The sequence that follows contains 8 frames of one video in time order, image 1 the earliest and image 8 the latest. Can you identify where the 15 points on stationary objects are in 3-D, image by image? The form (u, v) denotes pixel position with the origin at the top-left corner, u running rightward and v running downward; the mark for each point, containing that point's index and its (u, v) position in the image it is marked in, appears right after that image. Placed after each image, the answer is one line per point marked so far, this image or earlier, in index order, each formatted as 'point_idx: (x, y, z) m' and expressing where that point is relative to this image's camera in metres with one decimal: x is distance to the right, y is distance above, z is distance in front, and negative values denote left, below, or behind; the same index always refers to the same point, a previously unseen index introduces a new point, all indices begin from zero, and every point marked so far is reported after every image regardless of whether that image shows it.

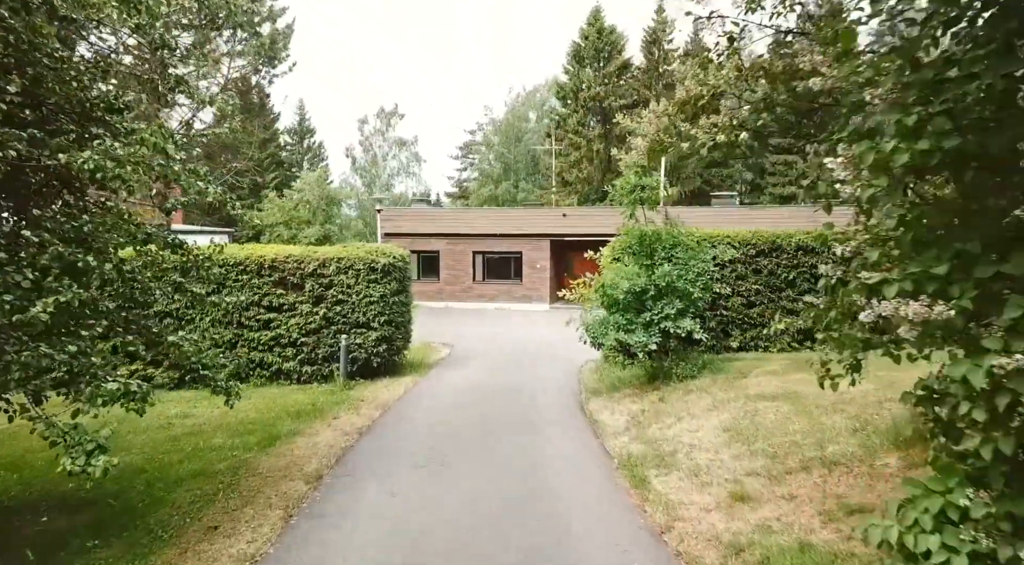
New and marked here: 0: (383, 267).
0: (-2.1, +0.2, +11.6) m
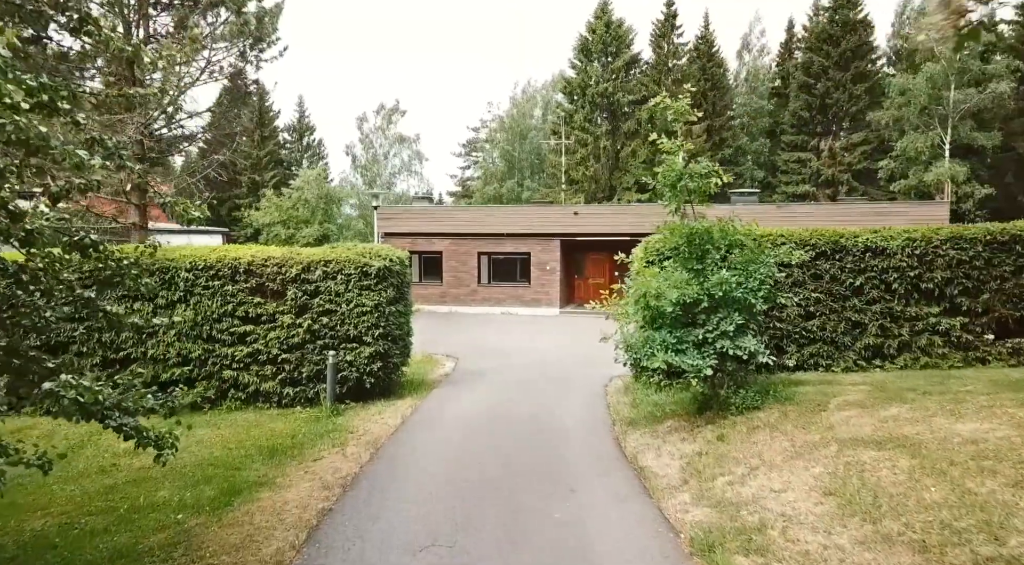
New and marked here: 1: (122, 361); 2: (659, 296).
0: (-1.8, +0.1, +10.0) m
1: (-5.2, -1.1, +9.8) m
2: (+1.5, -0.2, +7.3) m
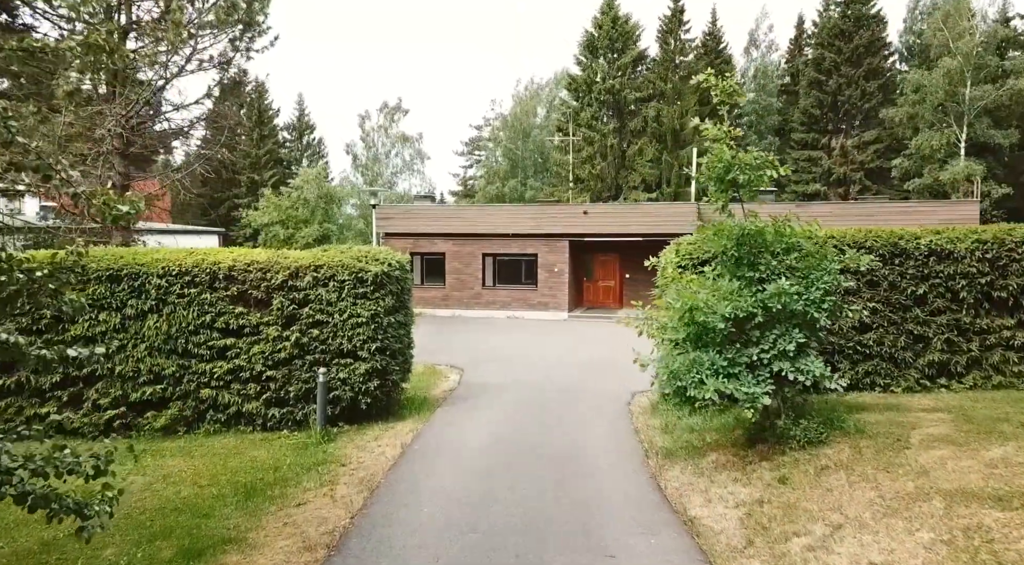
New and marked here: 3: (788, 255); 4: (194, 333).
0: (-1.7, +0.1, +8.9) m
1: (-5.1, -1.2, +8.7) m
2: (+1.7, -0.2, +6.2) m
3: (+2.4, +0.2, +6.4) m
4: (-3.8, -0.6, +8.7) m
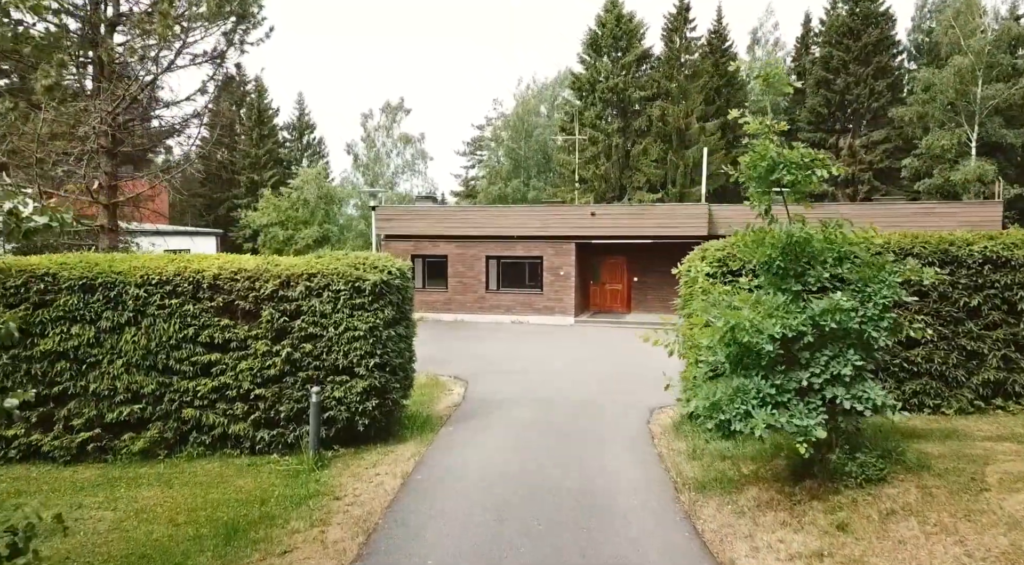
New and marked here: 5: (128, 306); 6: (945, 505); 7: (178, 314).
0: (-1.6, -0.1, +8.1) m
1: (-4.9, -1.3, +7.9) m
2: (+1.8, -0.3, +5.4) m
3: (+2.6, +0.1, +5.7) m
4: (-3.7, -0.7, +8.0) m
5: (-4.2, -0.3, +7.9) m
6: (+2.9, -1.5, +4.9) m
7: (-3.7, -0.3, +8.0) m
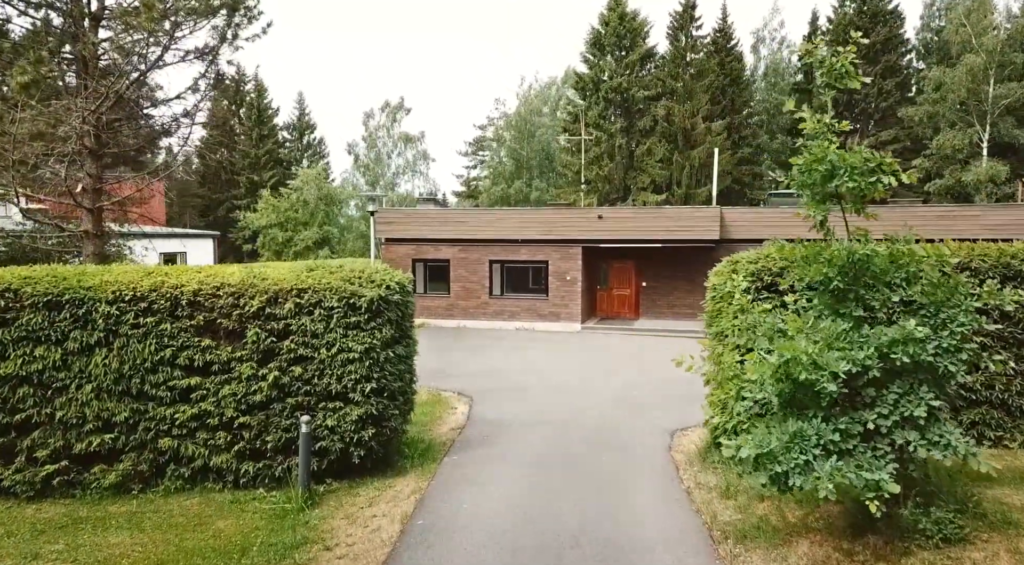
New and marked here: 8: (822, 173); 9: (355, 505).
0: (-1.4, -0.2, +7.3) m
1: (-4.8, -1.4, +7.2) m
2: (+1.9, -0.5, +4.7) m
3: (+2.7, 0.0, +4.9) m
4: (-3.6, -0.9, +7.2) m
5: (-4.1, -0.4, +7.1) m
6: (+3.0, -1.6, +4.1) m
7: (-3.5, -0.5, +7.2) m
8: (+2.4, +0.8, +5.7) m
9: (-1.5, -2.1, +6.7) m
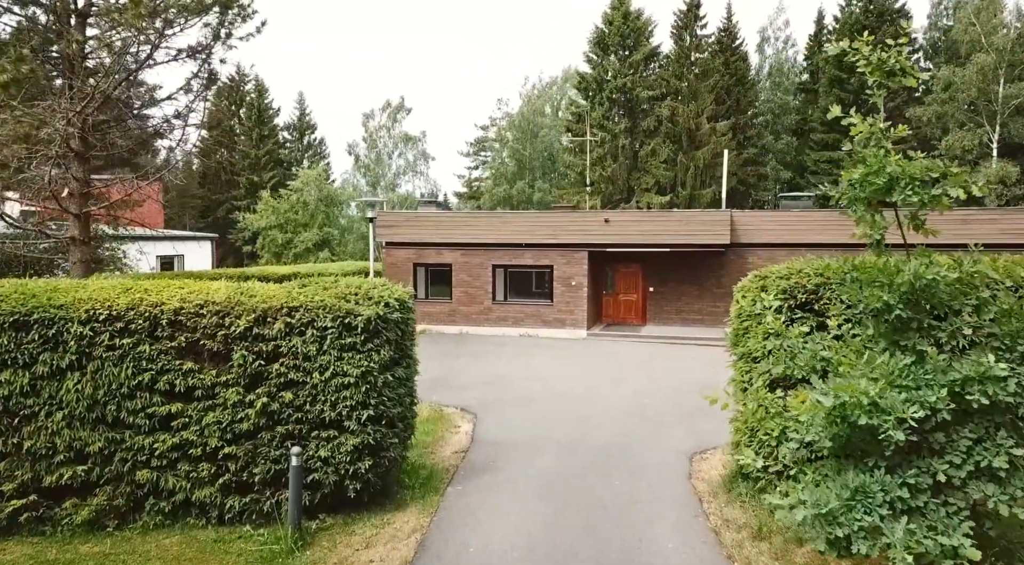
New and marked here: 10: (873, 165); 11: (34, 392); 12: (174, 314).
0: (-1.3, -0.4, +6.7) m
1: (-4.7, -1.6, +6.6) m
2: (+2.0, -0.7, +4.0) m
3: (+2.8, -0.2, +4.3) m
4: (-3.5, -1.0, +6.6) m
5: (-4.0, -0.6, +6.5) m
6: (+3.1, -1.8, +3.5) m
7: (-3.5, -0.7, +6.6) m
8: (+2.4, +0.7, +5.1) m
9: (-1.4, -2.2, +6.1) m
10: (+2.4, +0.8, +5.0) m
11: (-4.3, -1.0, +6.5) m
12: (-3.1, -0.3, +6.7) m
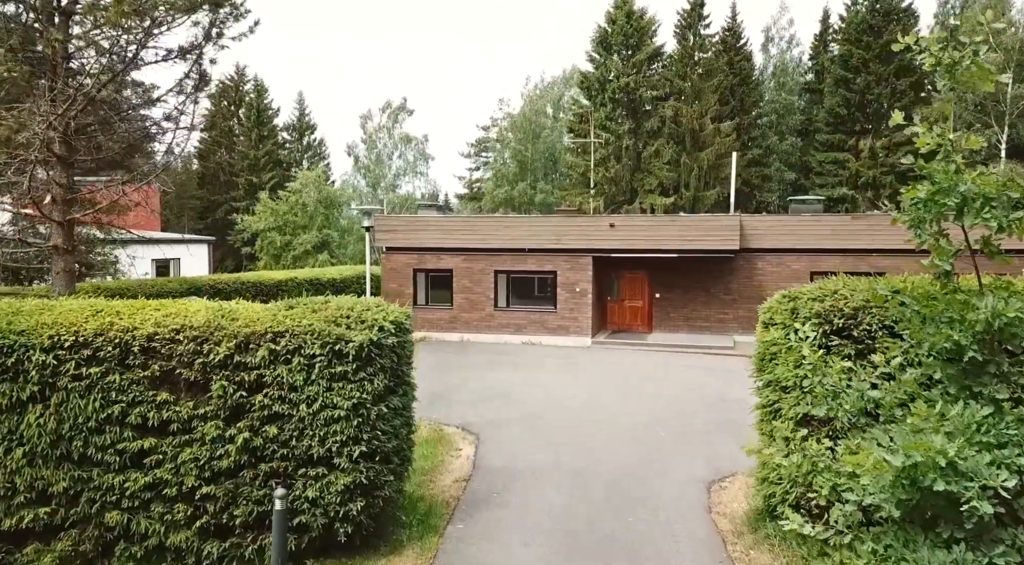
0: (-1.3, -0.6, +6.1) m
1: (-4.7, -1.8, +5.9) m
2: (+2.0, -0.9, +3.4) m
3: (+2.8, -0.4, +3.7) m
4: (-3.4, -1.2, +6.0) m
5: (-3.9, -0.8, +5.9) m
6: (+3.2, -2.0, +2.9) m
7: (-3.4, -0.9, +6.0) m
8: (+2.5, +0.5, +4.4) m
9: (-1.3, -2.4, +5.5) m
10: (+2.4, +0.6, +4.4) m
11: (-4.2, -1.2, +5.9) m
12: (-3.0, -0.5, +6.1) m
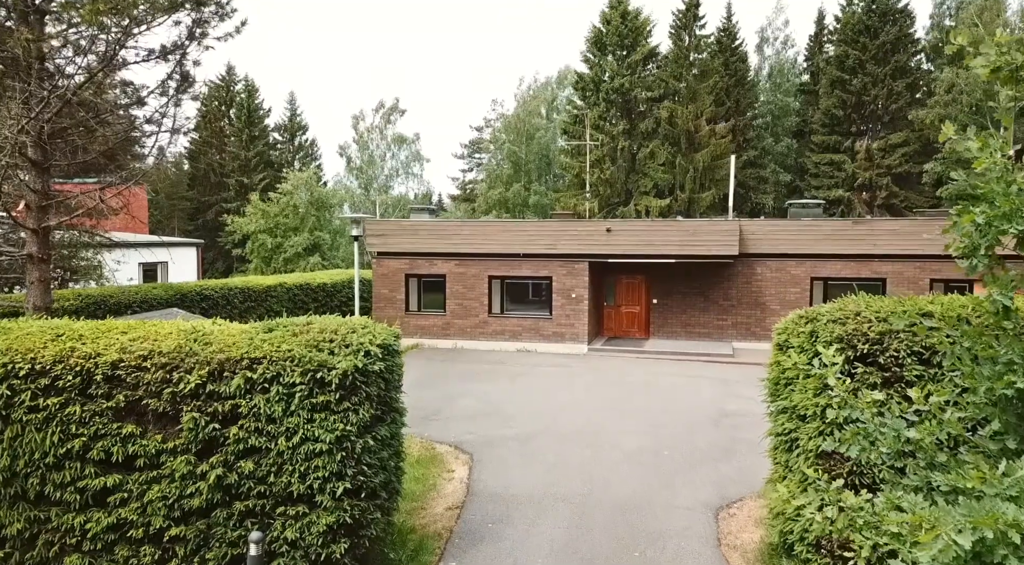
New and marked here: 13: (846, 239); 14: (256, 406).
0: (-1.3, -0.7, +5.6) m
1: (-4.7, -1.9, +5.4) m
2: (+2.0, -1.0, +3.0) m
3: (+2.8, -0.5, +3.2) m
4: (-3.4, -1.4, +5.5) m
5: (-3.9, -0.9, +5.4) m
6: (+3.2, -2.2, +2.4) m
7: (-3.4, -1.0, +5.5) m
8: (+2.5, +0.3, +4.0) m
9: (-1.3, -2.6, +5.0) m
10: (+2.4, +0.5, +4.0) m
11: (-4.2, -1.3, +5.4) m
12: (-3.1, -0.7, +5.6) m
13: (+8.9, +1.2, +19.4) m
14: (-2.0, -0.9, +5.6) m
